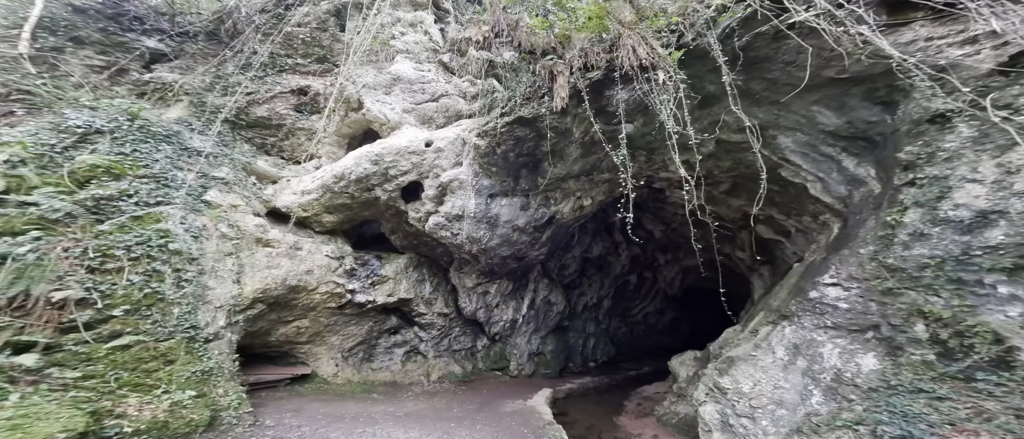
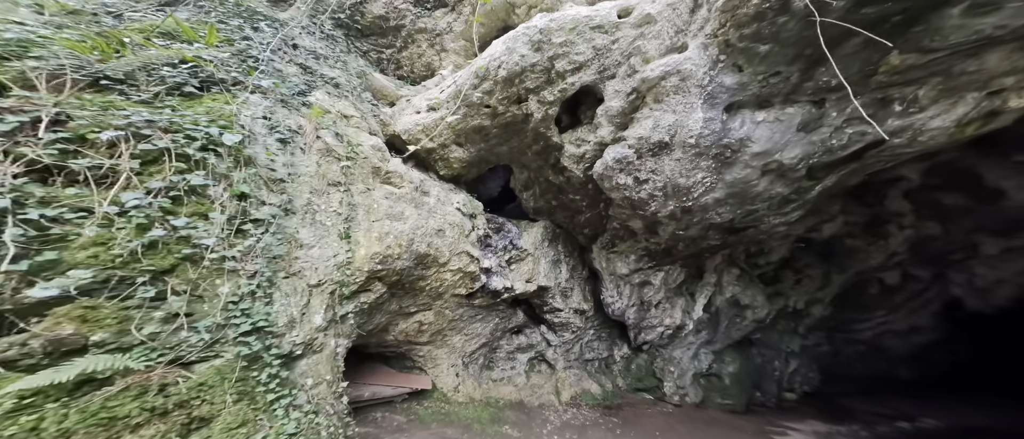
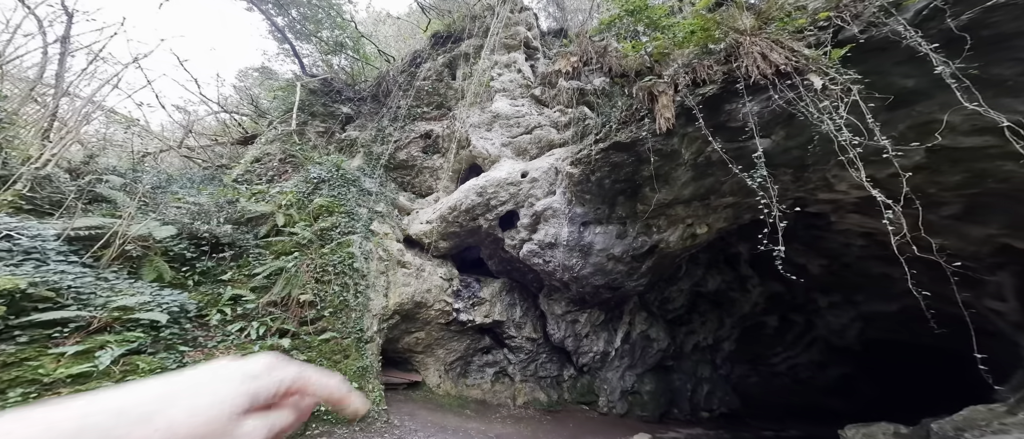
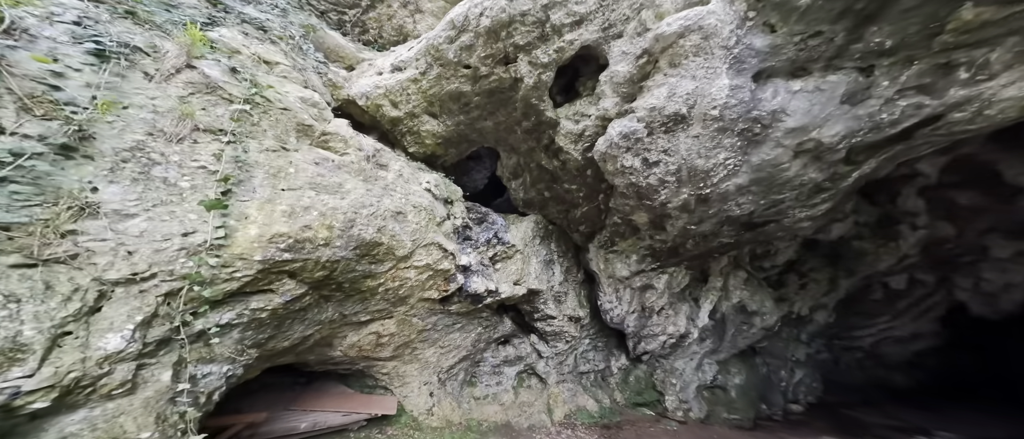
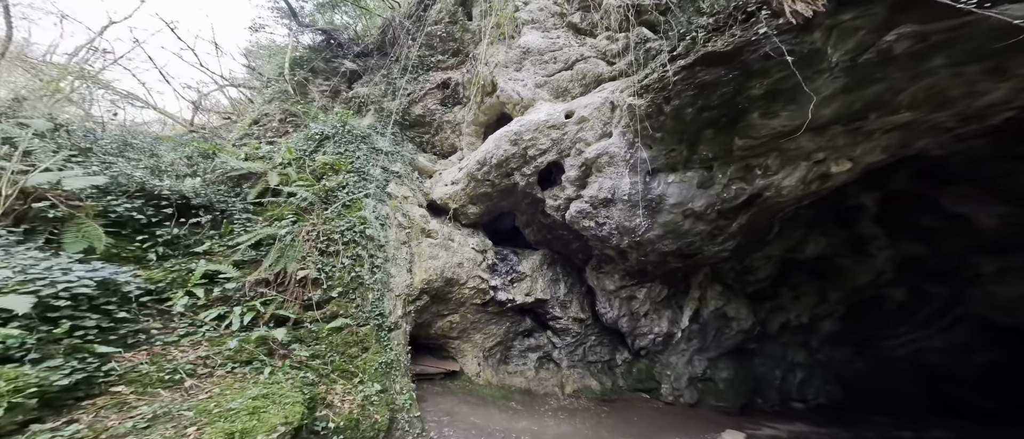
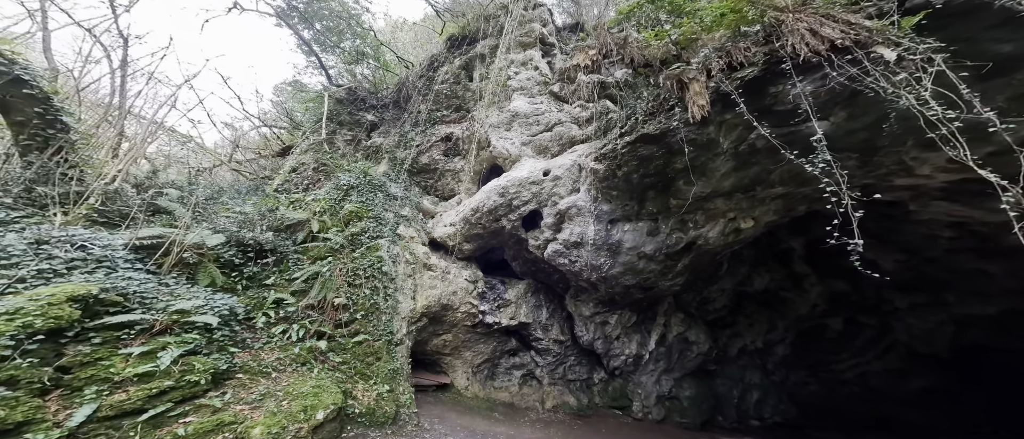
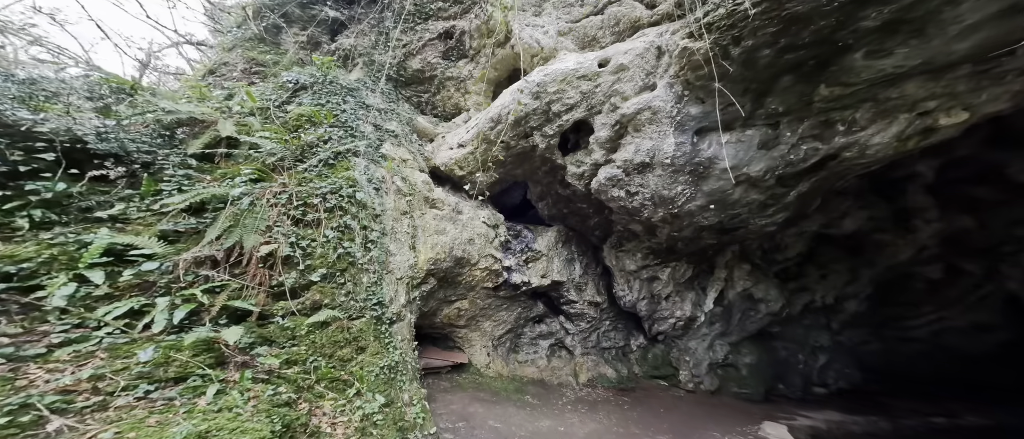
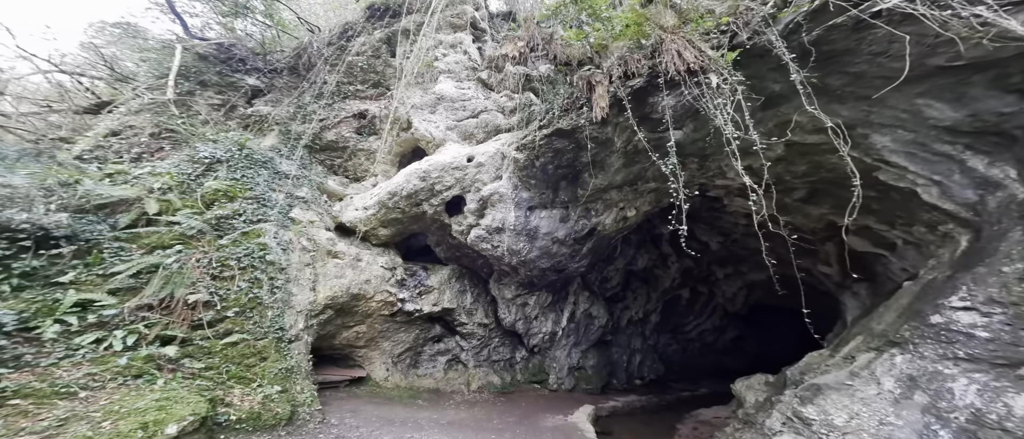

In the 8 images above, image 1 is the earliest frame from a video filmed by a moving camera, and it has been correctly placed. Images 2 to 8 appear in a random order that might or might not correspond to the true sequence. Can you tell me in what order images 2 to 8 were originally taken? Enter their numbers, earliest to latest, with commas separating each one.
8, 3, 6, 5, 7, 2, 4
